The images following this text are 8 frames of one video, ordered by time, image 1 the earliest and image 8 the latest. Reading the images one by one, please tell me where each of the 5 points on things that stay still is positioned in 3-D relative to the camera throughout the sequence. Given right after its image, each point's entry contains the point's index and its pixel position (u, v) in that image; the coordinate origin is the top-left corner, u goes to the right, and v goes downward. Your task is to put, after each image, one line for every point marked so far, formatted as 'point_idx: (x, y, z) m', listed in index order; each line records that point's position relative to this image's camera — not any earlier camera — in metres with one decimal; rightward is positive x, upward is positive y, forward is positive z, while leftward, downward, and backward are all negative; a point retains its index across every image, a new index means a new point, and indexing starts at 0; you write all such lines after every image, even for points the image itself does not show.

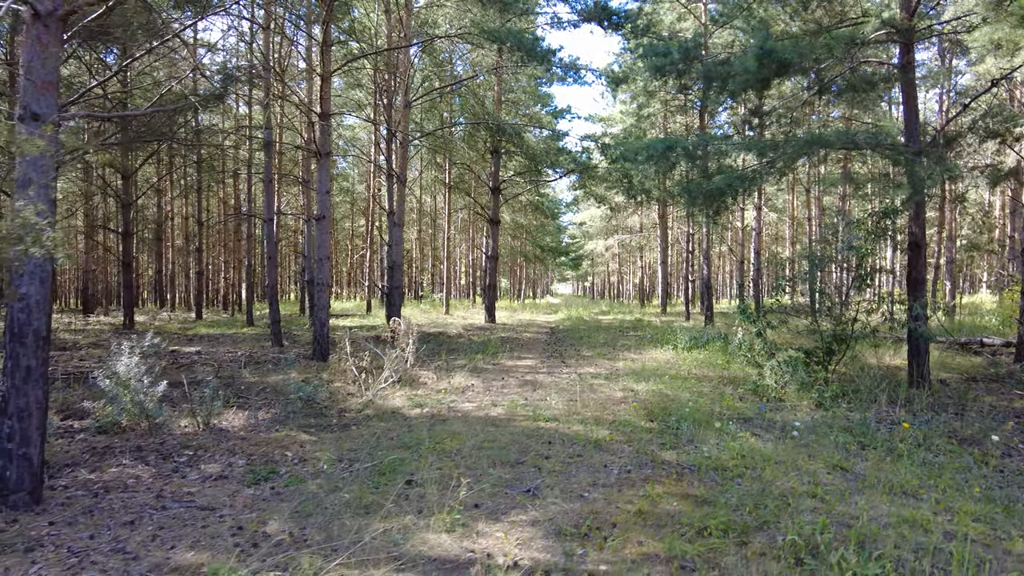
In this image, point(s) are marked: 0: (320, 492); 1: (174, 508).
0: (-1.4, -1.4, +4.6) m
1: (-2.3, -1.5, +4.5) m
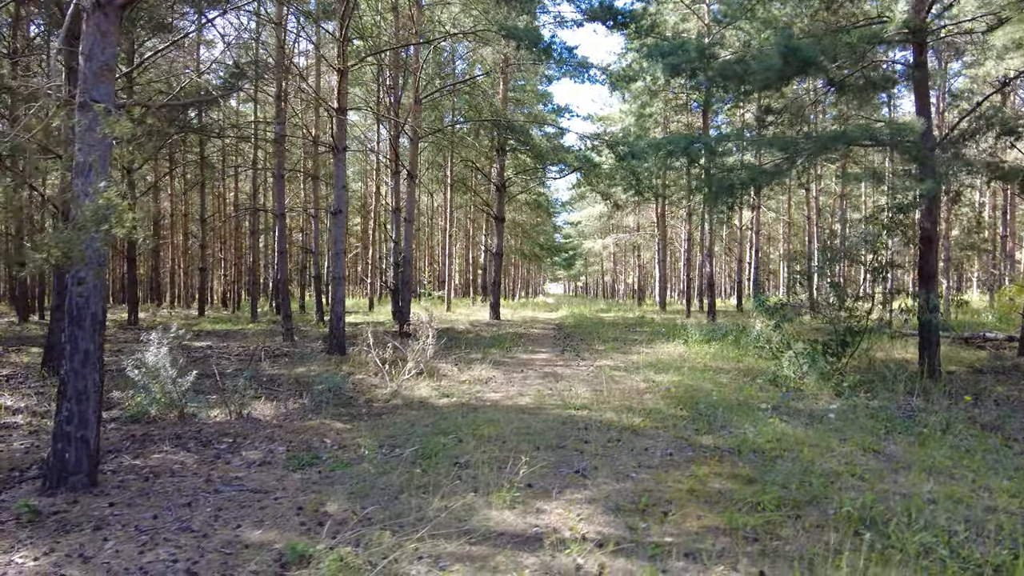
0: (-1.0, -1.4, +4.7) m
1: (-2.0, -1.4, +4.5) m
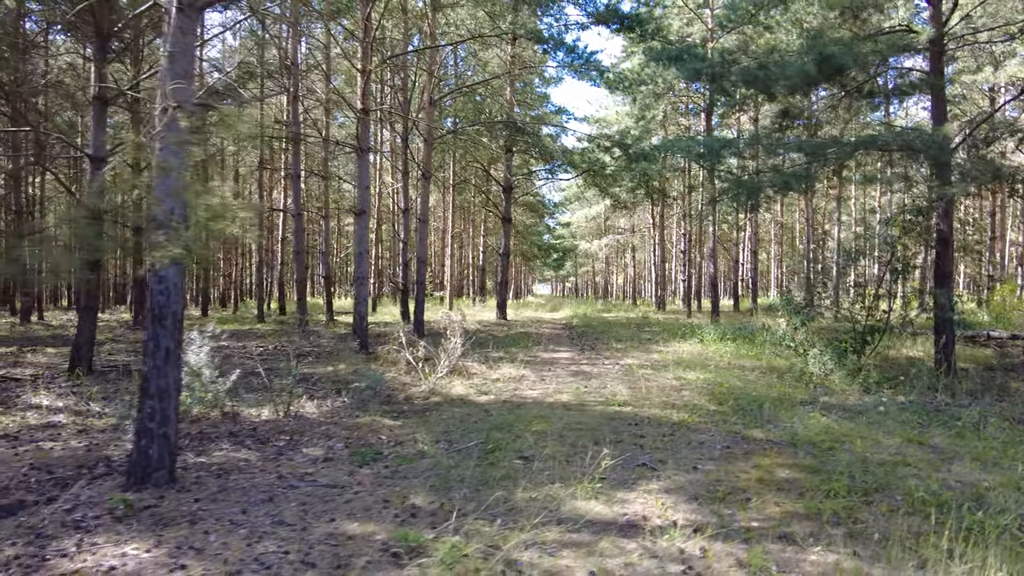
0: (-0.5, -1.3, +4.8) m
1: (-1.5, -1.4, +4.6) m
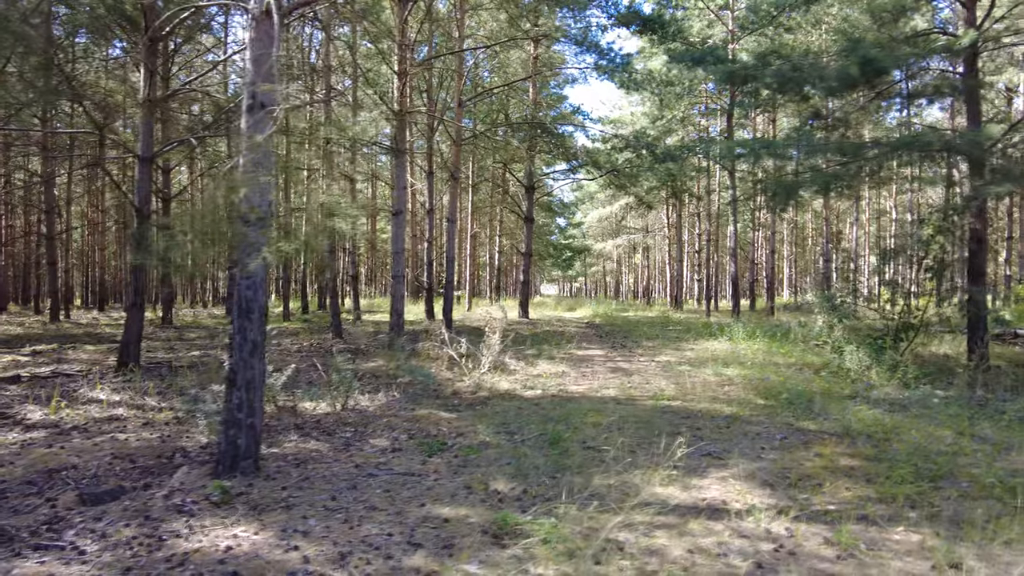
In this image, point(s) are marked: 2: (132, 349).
0: (0.0, -1.3, +5.0) m
1: (-1.0, -1.4, +4.8) m
2: (-5.2, -0.9, +8.9) m
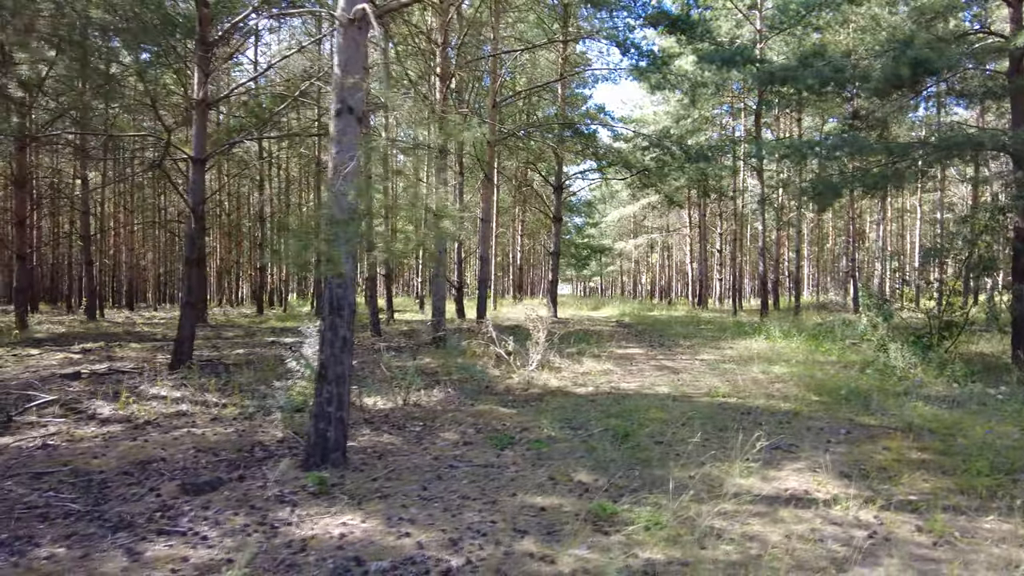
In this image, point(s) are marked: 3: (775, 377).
0: (+0.6, -1.3, +5.1) m
1: (-0.4, -1.4, +5.0) m
2: (-4.6, -0.8, +9.2) m
3: (+3.1, -1.1, +7.8) m
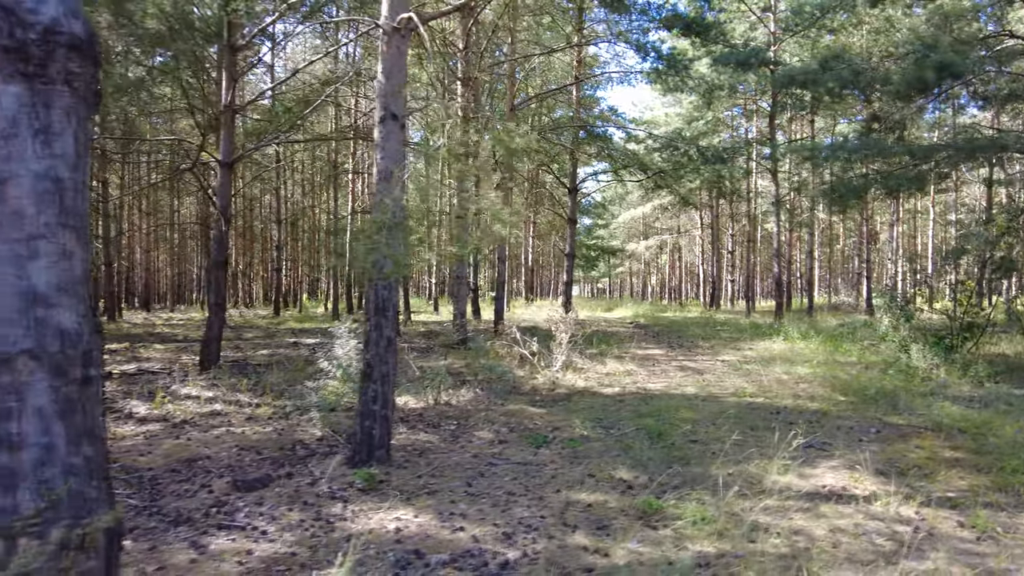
0: (+0.9, -1.3, +5.2) m
1: (-0.1, -1.4, +5.1) m
2: (-4.3, -0.9, +9.3) m
3: (+3.5, -1.1, +7.8) m
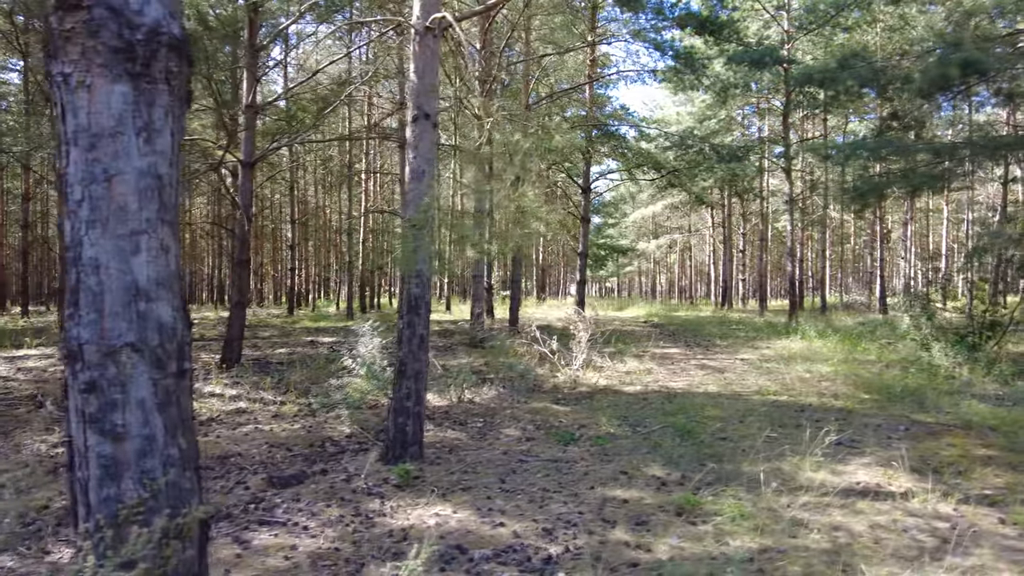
0: (+1.1, -1.3, +5.3) m
1: (+0.2, -1.4, +5.1) m
2: (-4.0, -0.9, +9.4) m
3: (+3.7, -1.1, +7.8) m
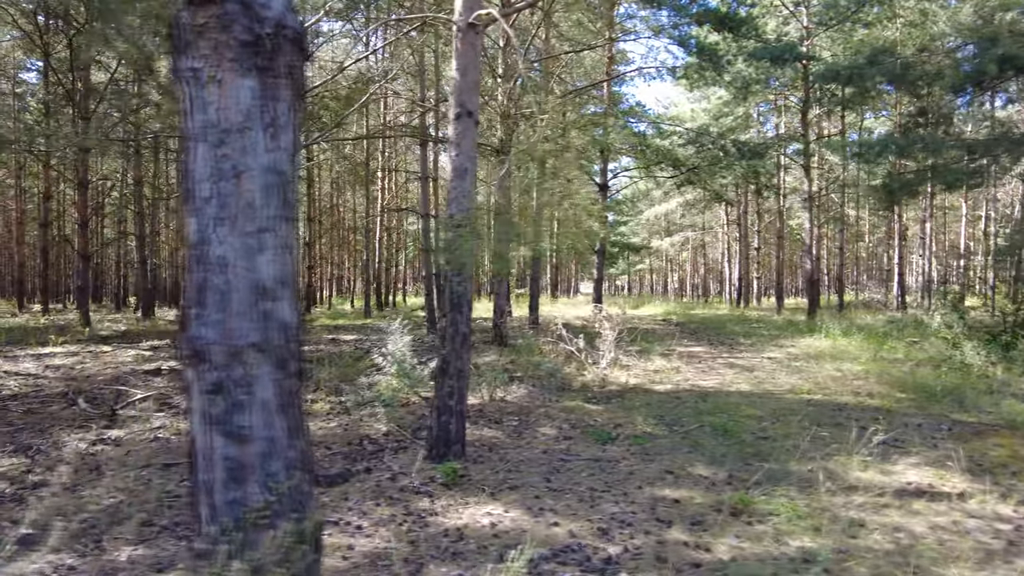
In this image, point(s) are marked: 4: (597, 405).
0: (+1.4, -1.3, +5.2) m
1: (+0.5, -1.3, +5.1) m
2: (-3.6, -0.8, +9.4) m
3: (+4.1, -1.0, +7.8) m
4: (+0.9, -1.2, +6.8) m
